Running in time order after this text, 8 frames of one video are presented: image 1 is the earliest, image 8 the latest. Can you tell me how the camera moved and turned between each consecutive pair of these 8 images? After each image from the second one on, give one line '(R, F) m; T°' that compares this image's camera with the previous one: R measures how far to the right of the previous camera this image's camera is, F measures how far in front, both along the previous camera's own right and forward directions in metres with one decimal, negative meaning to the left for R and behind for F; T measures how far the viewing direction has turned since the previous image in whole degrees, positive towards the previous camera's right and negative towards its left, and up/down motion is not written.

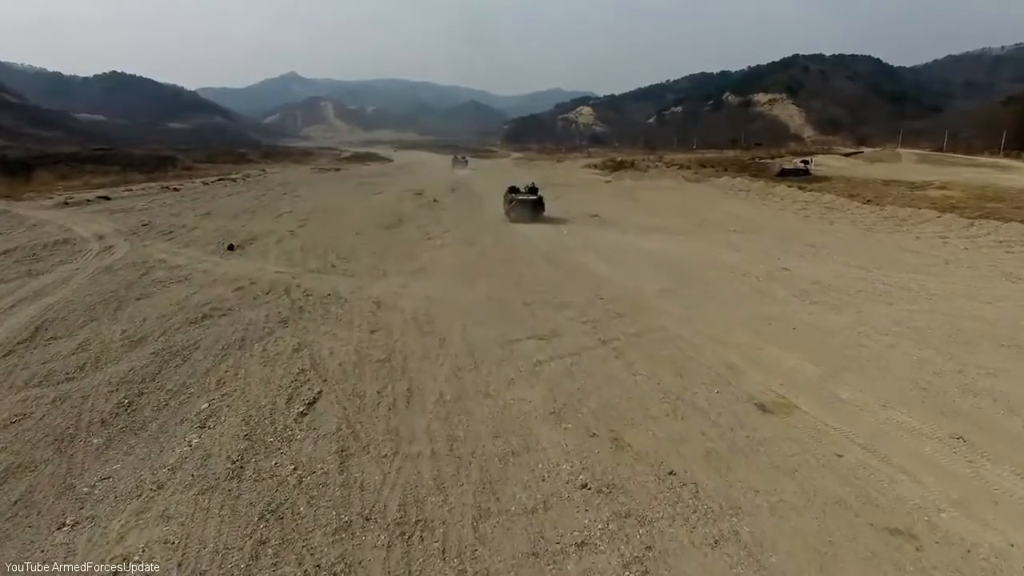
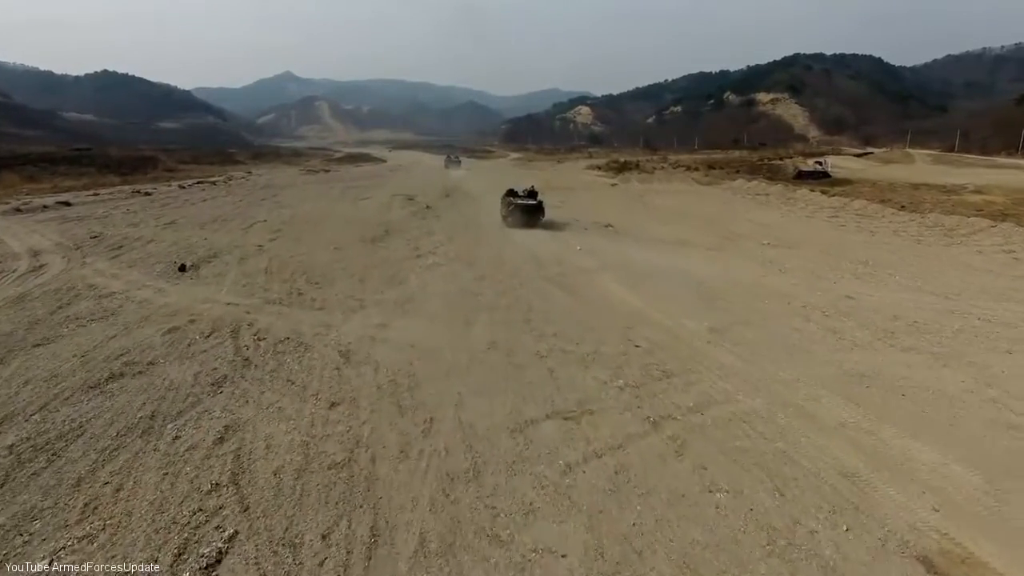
(-0.2, +3.5) m; 0°
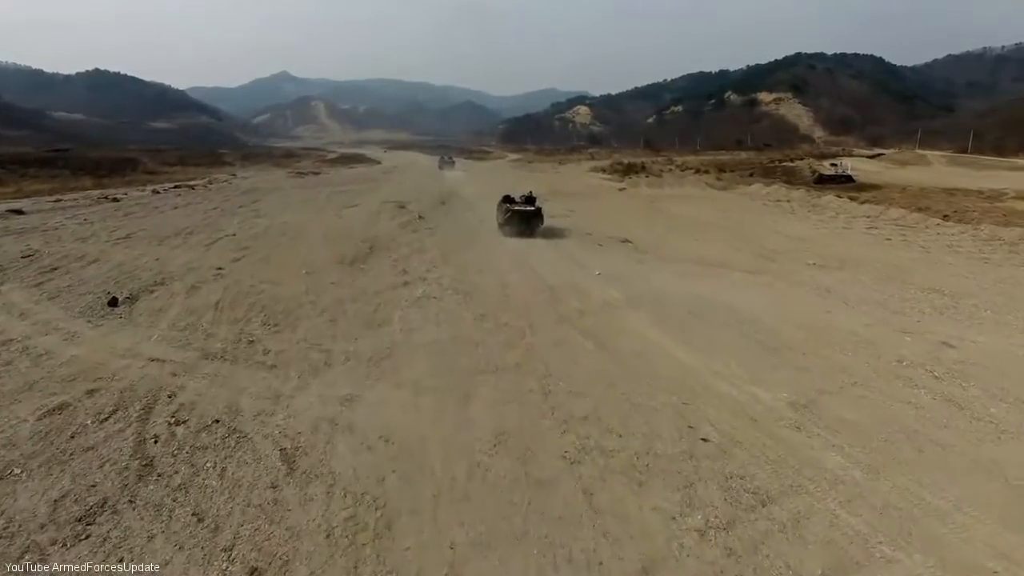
(-0.2, +3.5) m; 0°
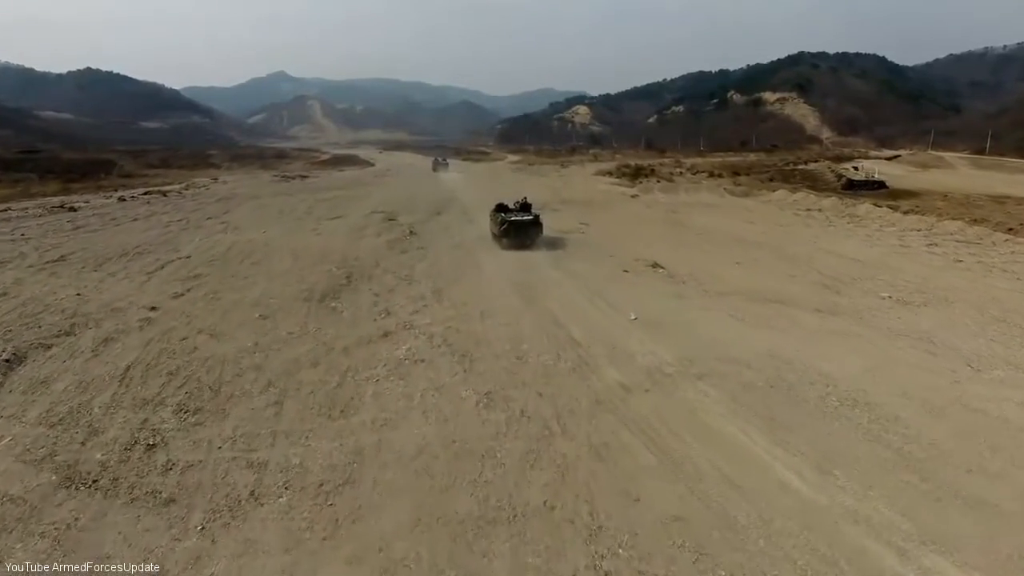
(-0.3, +4.1) m; 0°
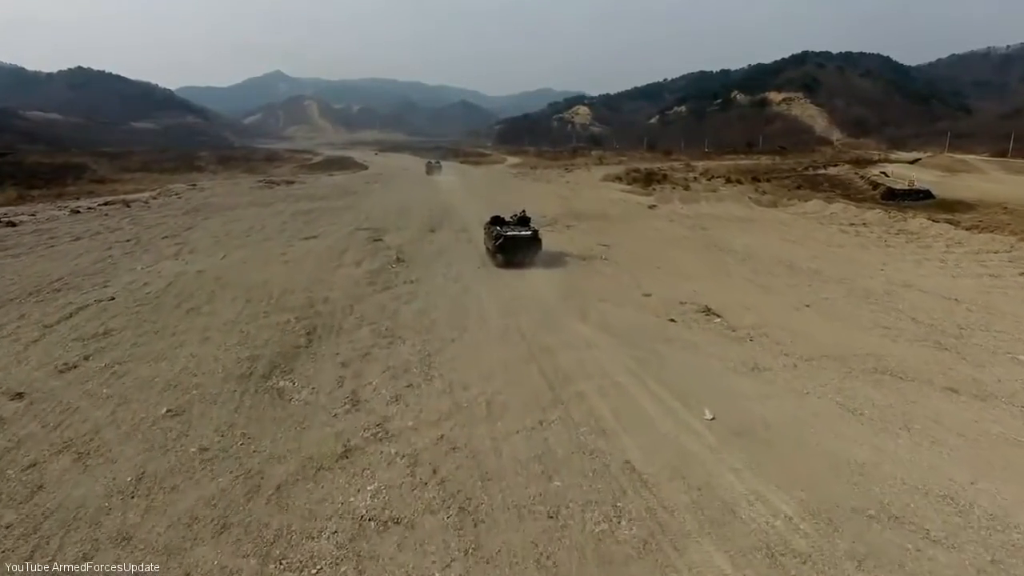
(-0.4, +4.6) m; 0°
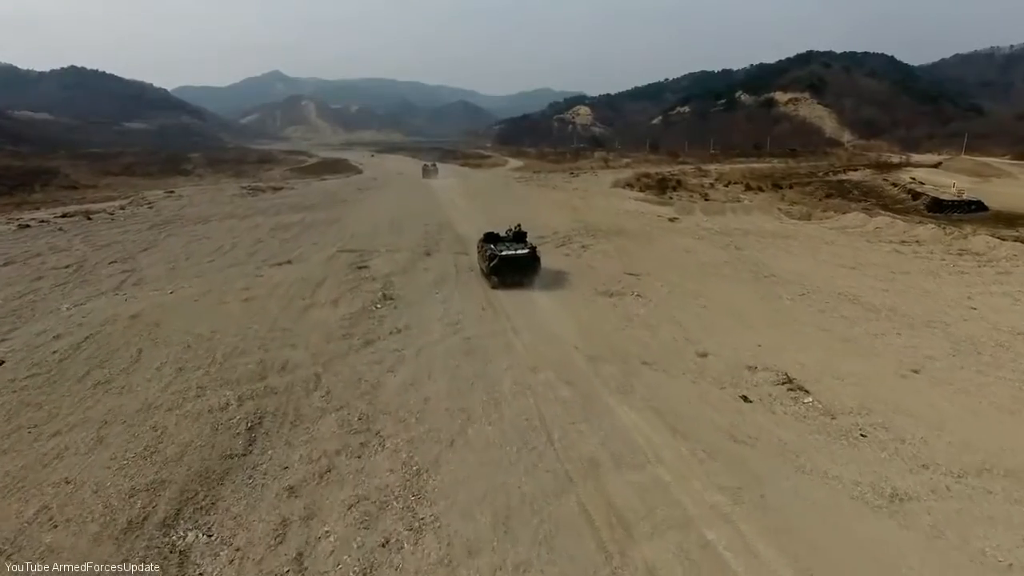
(-0.4, +4.1) m; 0°
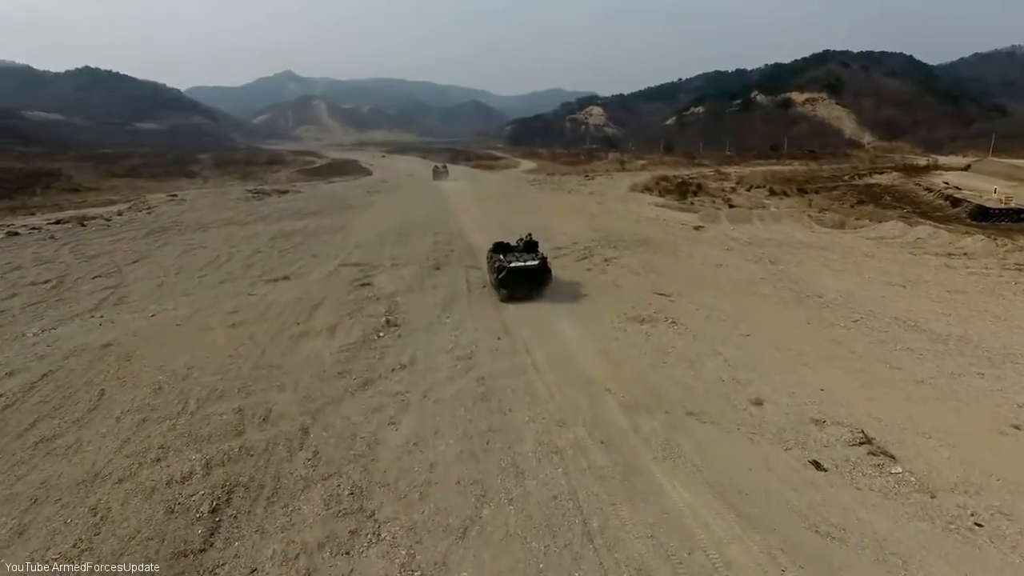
(-0.2, +2.0) m; -1°
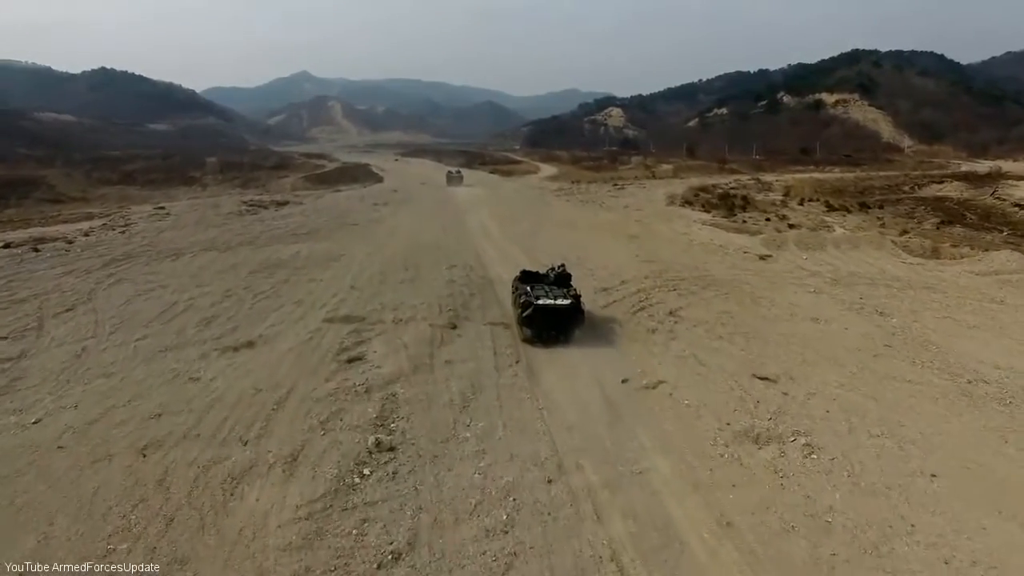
(-0.7, +5.6) m; -1°
